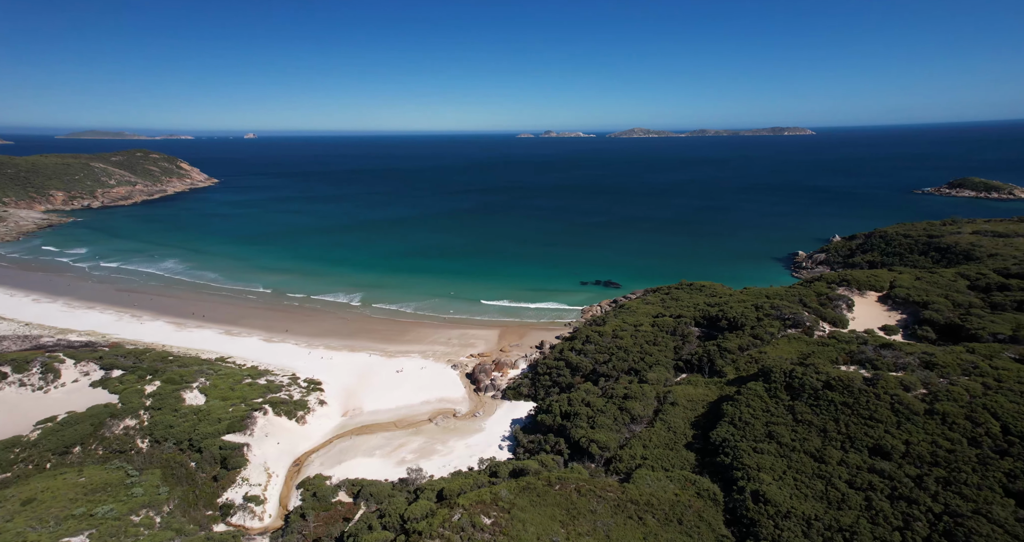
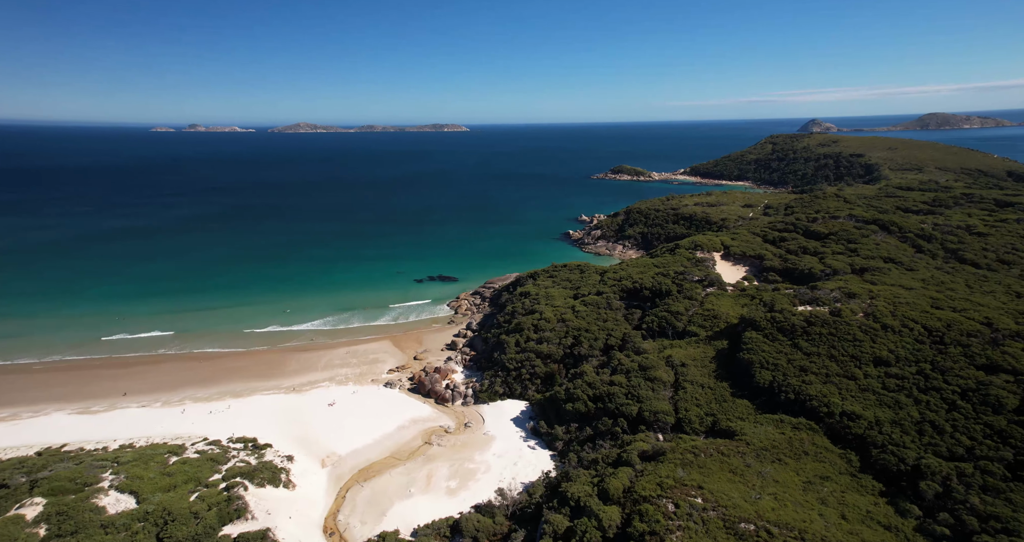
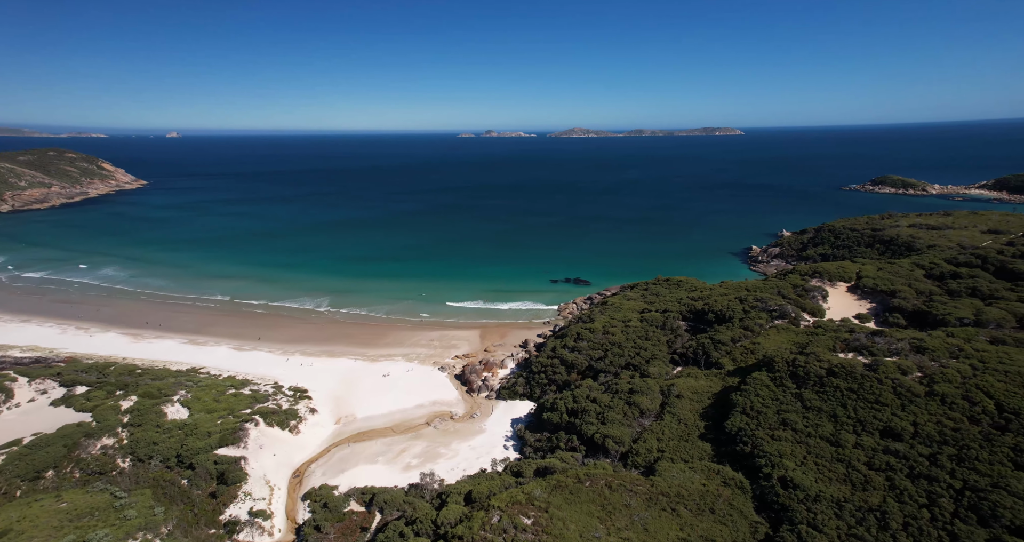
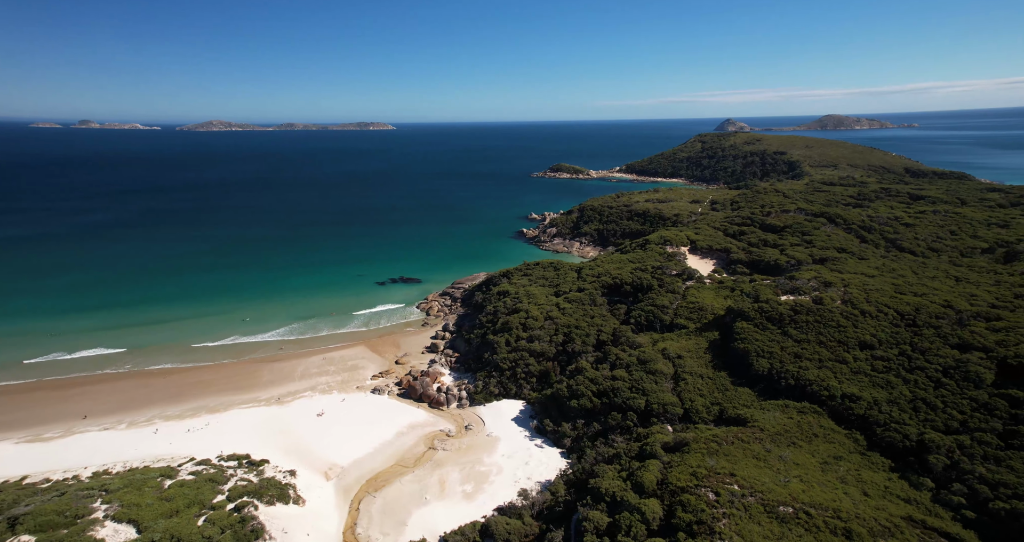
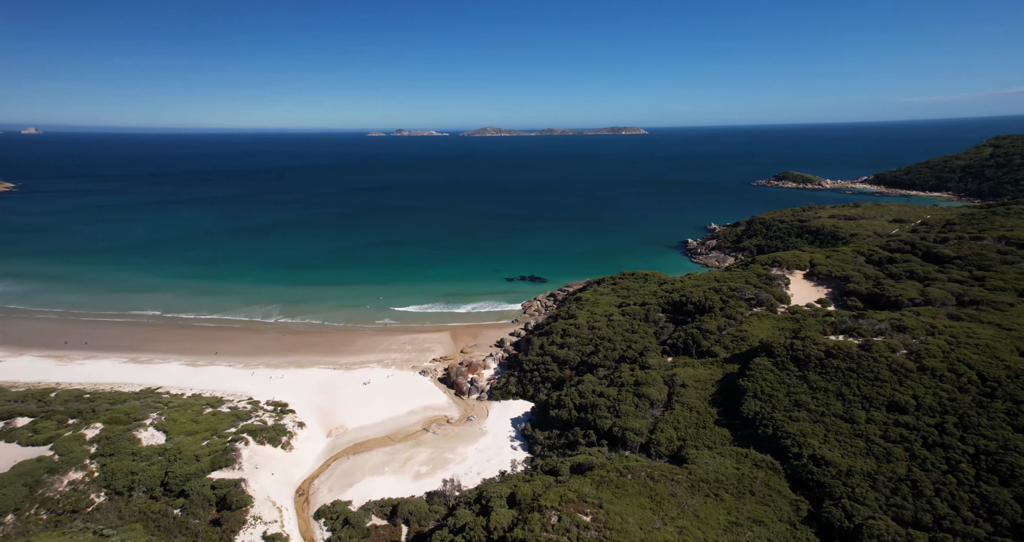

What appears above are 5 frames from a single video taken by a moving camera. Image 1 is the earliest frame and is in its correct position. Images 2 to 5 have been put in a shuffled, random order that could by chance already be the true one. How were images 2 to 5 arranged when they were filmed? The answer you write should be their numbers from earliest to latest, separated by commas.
3, 5, 2, 4
